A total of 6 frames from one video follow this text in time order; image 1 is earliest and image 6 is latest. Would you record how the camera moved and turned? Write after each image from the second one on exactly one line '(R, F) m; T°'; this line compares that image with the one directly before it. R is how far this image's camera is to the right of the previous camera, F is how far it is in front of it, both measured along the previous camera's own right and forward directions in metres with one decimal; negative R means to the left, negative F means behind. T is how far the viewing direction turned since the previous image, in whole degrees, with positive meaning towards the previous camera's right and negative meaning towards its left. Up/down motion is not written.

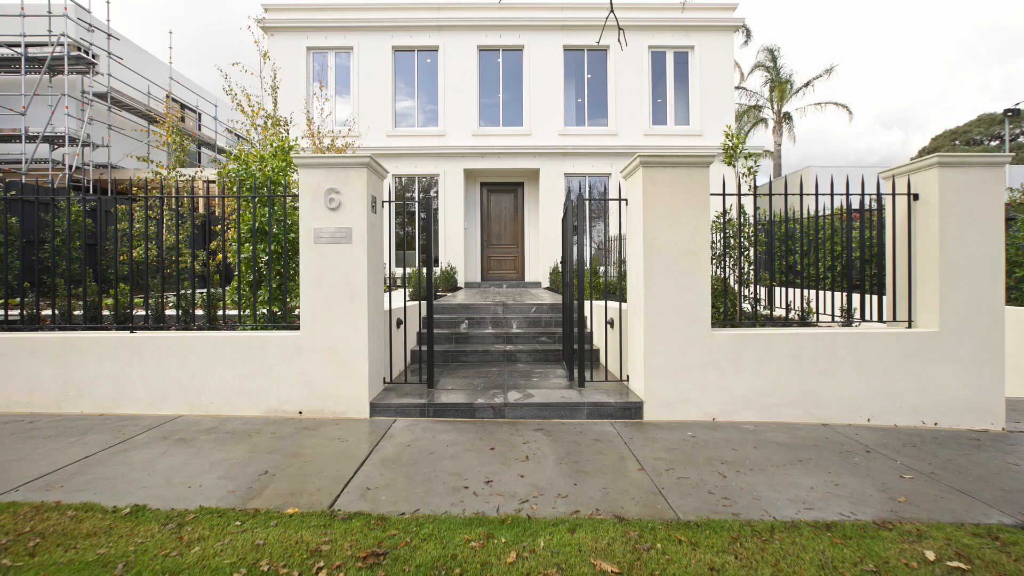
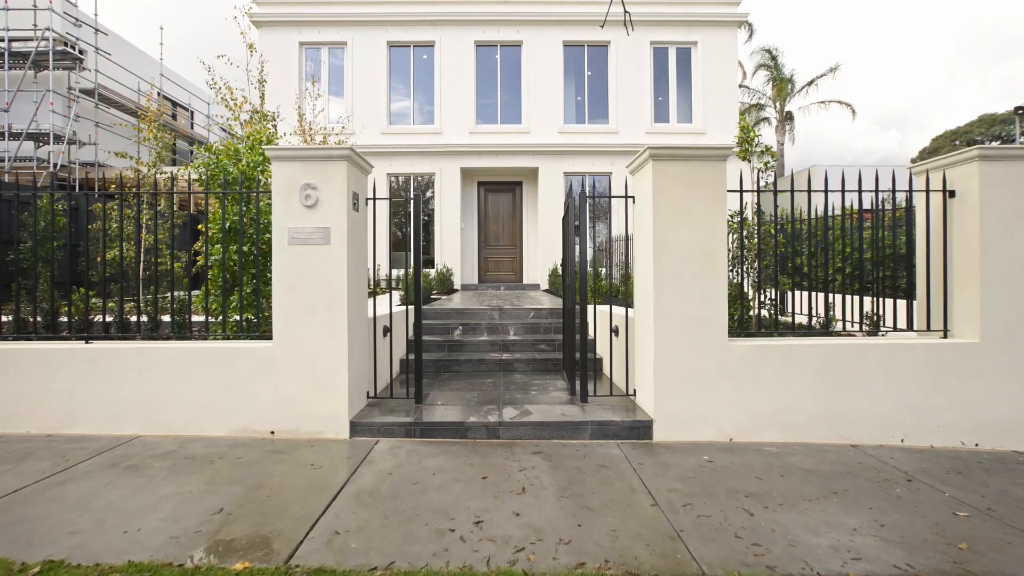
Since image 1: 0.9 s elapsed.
(0.0, +0.4) m; 0°
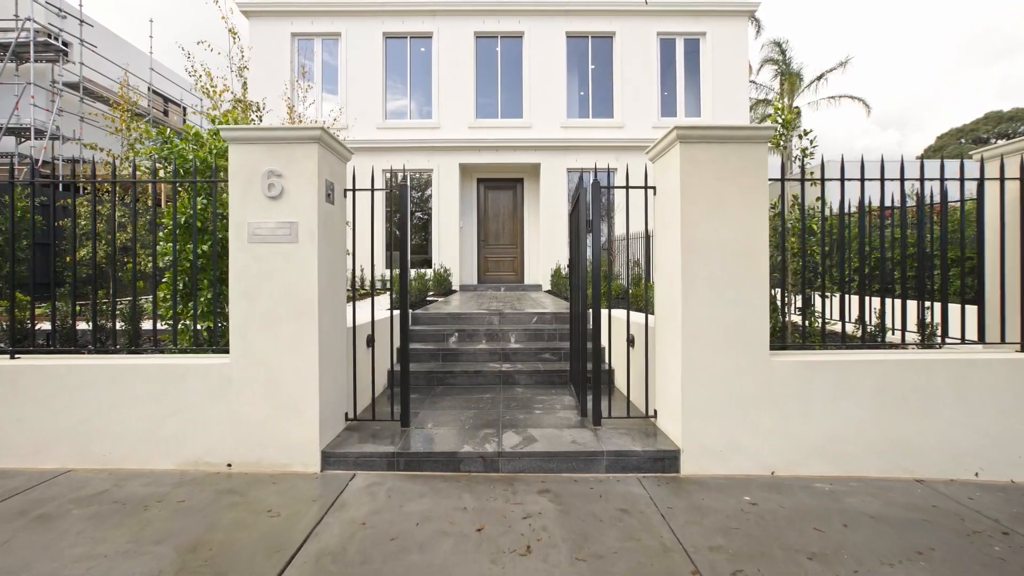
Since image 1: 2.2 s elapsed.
(0.0, +0.6) m; 0°
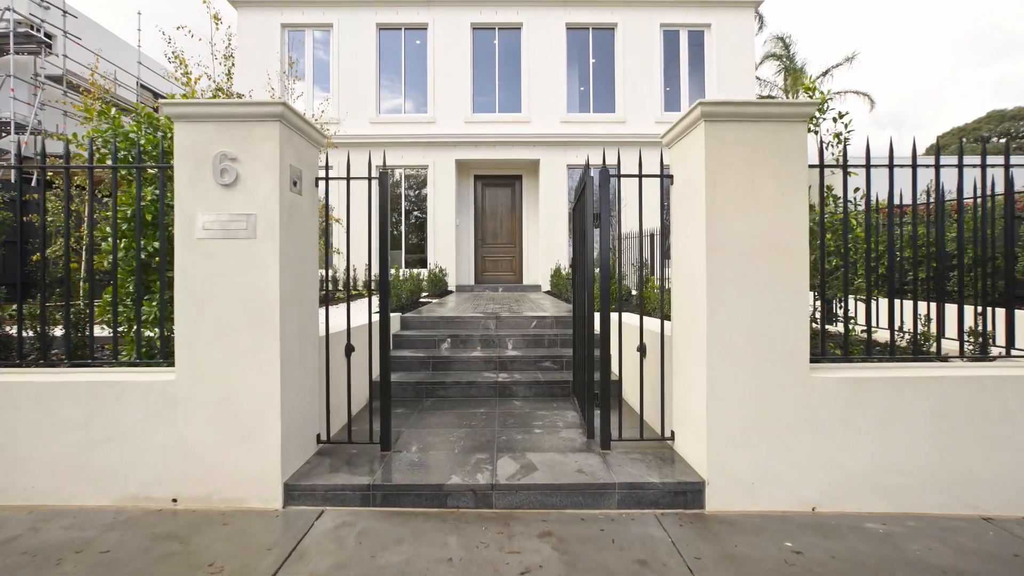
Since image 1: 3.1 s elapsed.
(0.0, +0.5) m; 0°
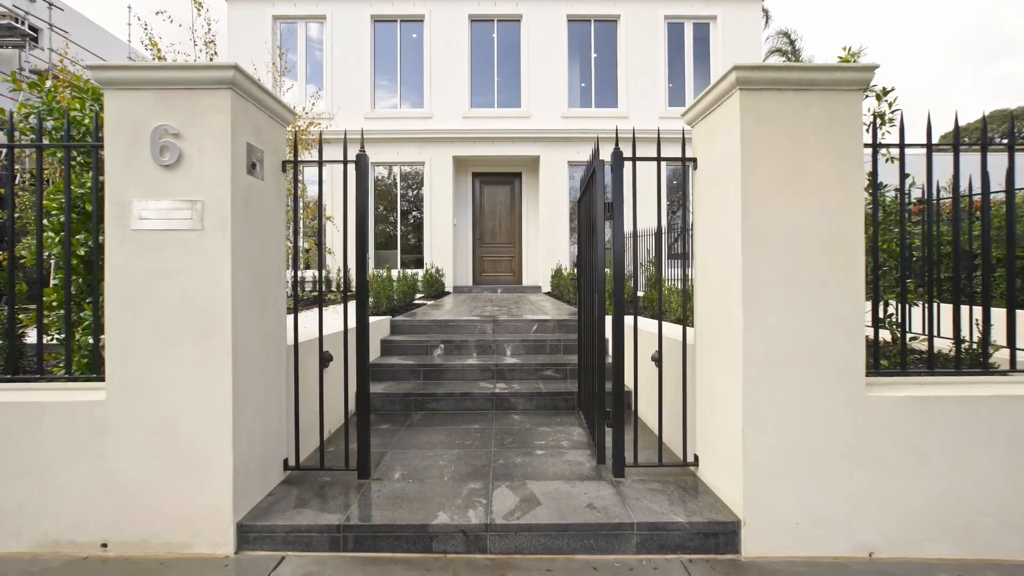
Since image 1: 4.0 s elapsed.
(0.0, +0.5) m; 0°
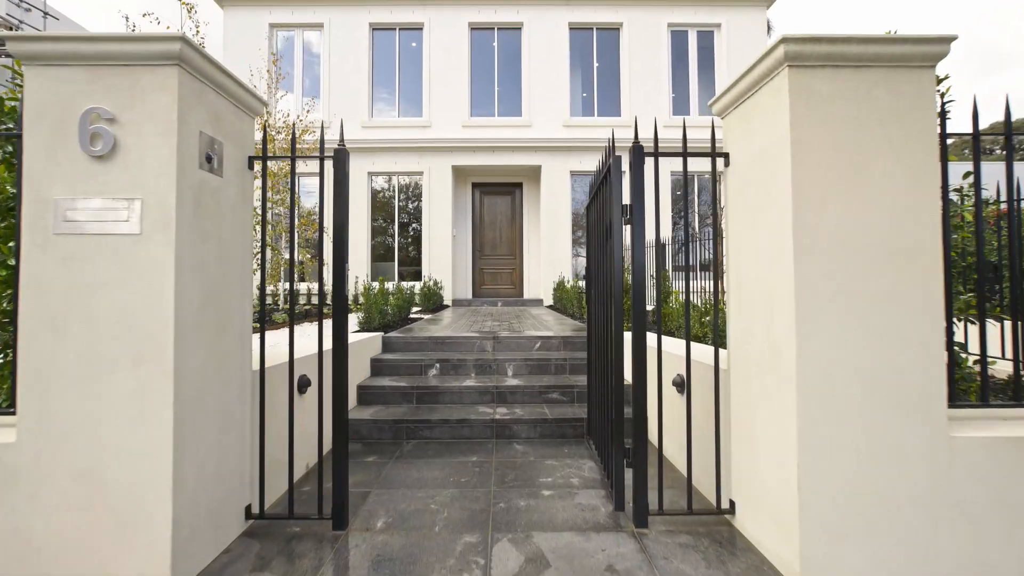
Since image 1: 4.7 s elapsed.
(0.0, +0.4) m; 0°
